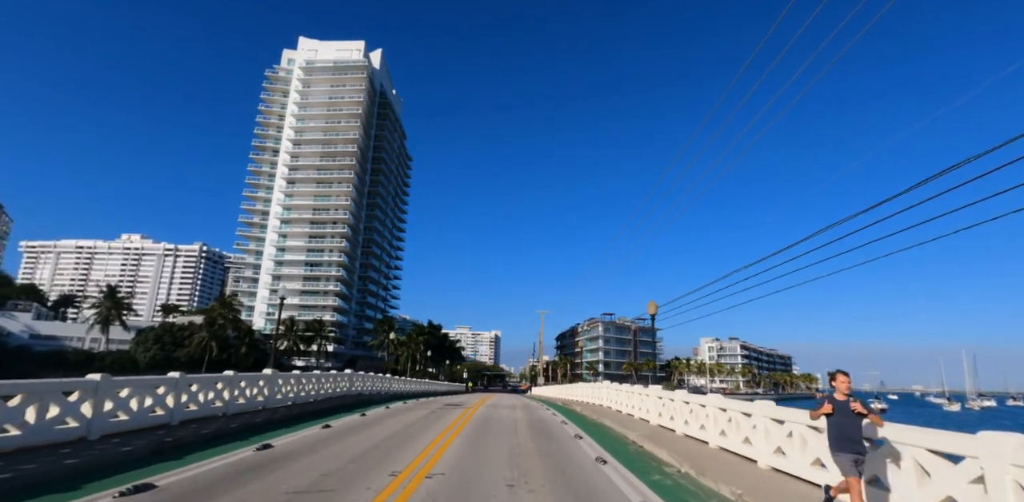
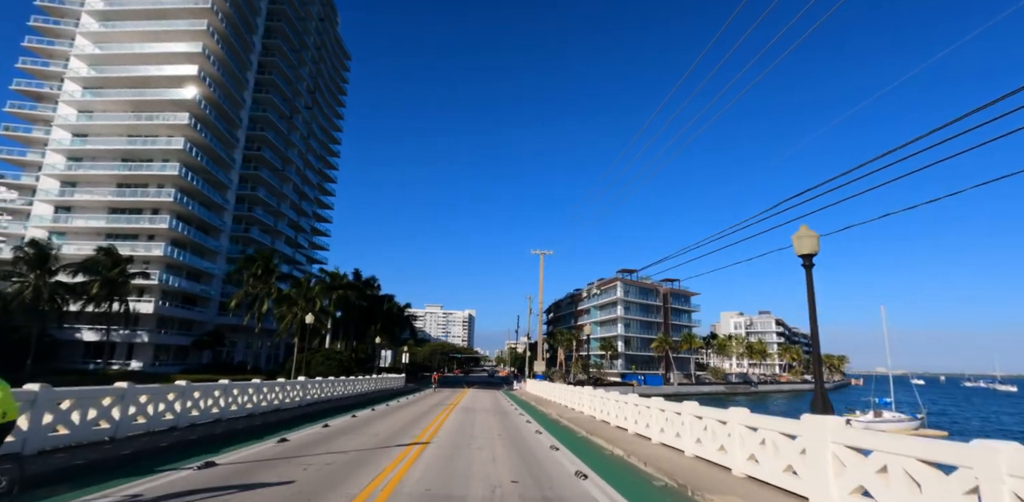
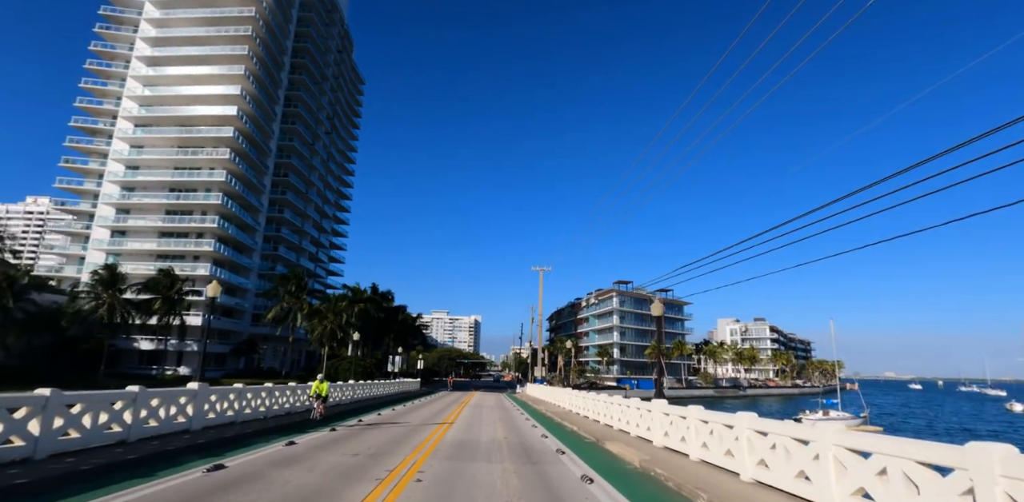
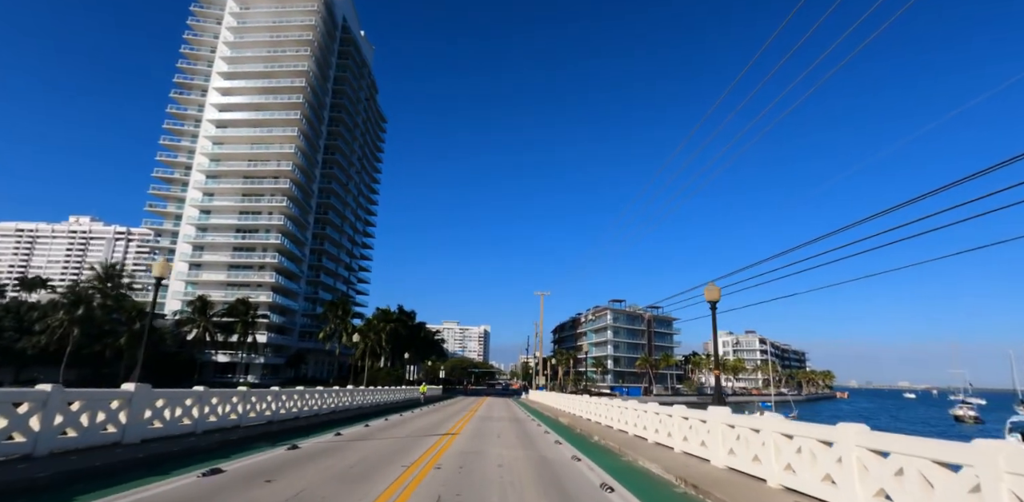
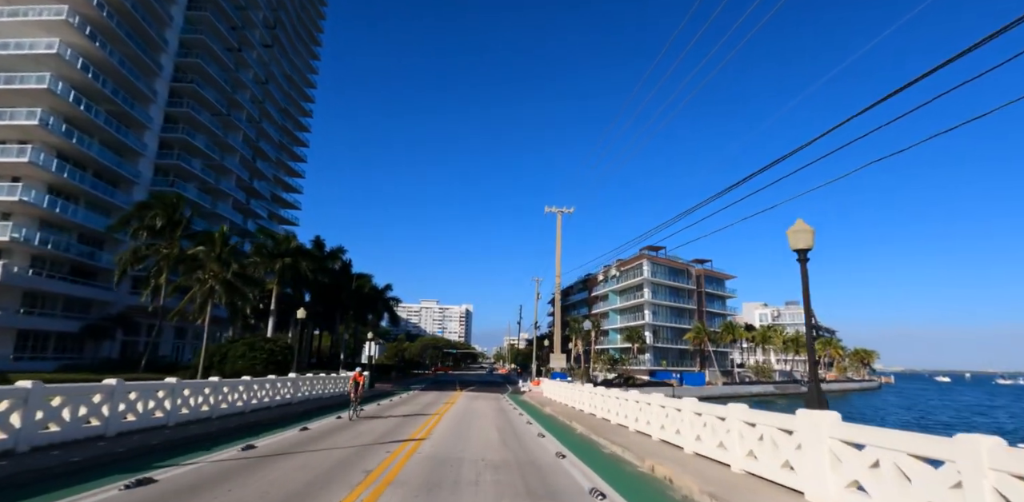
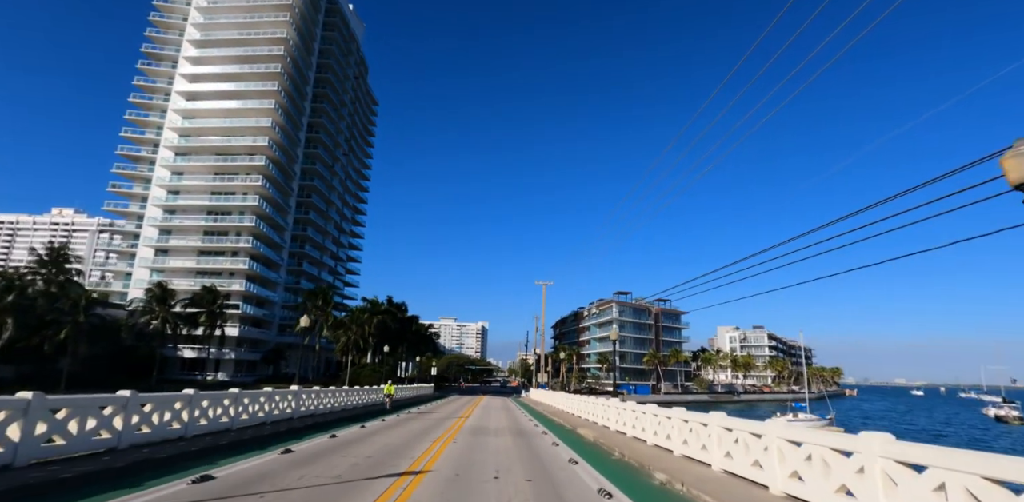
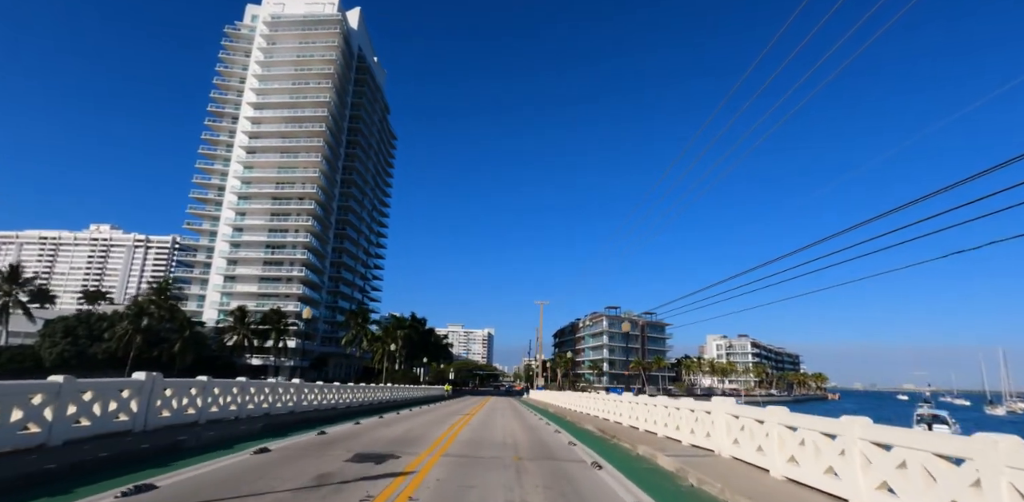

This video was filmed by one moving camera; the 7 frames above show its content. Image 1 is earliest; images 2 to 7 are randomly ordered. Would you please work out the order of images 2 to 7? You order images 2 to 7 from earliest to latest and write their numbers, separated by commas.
7, 4, 6, 3, 2, 5
